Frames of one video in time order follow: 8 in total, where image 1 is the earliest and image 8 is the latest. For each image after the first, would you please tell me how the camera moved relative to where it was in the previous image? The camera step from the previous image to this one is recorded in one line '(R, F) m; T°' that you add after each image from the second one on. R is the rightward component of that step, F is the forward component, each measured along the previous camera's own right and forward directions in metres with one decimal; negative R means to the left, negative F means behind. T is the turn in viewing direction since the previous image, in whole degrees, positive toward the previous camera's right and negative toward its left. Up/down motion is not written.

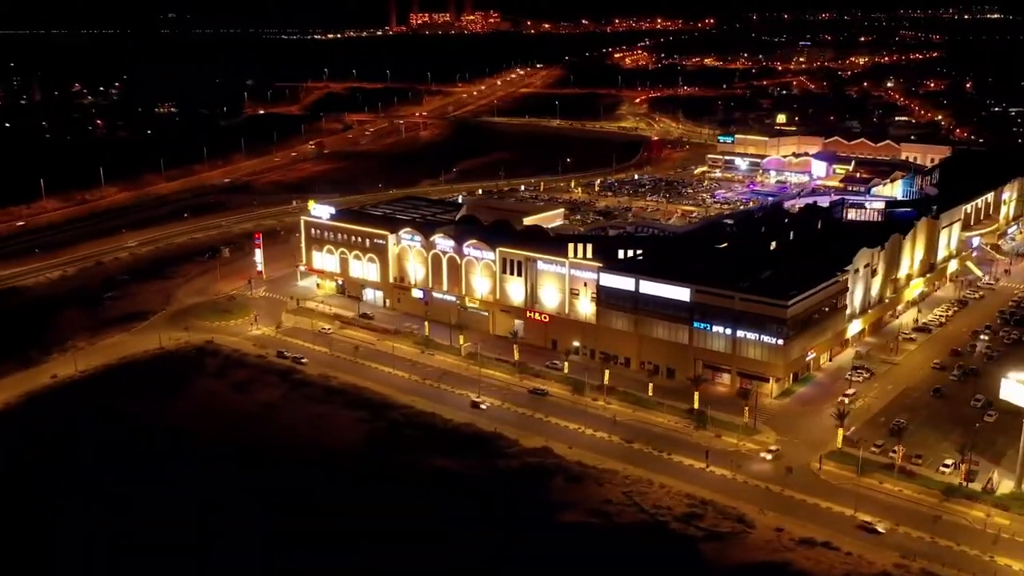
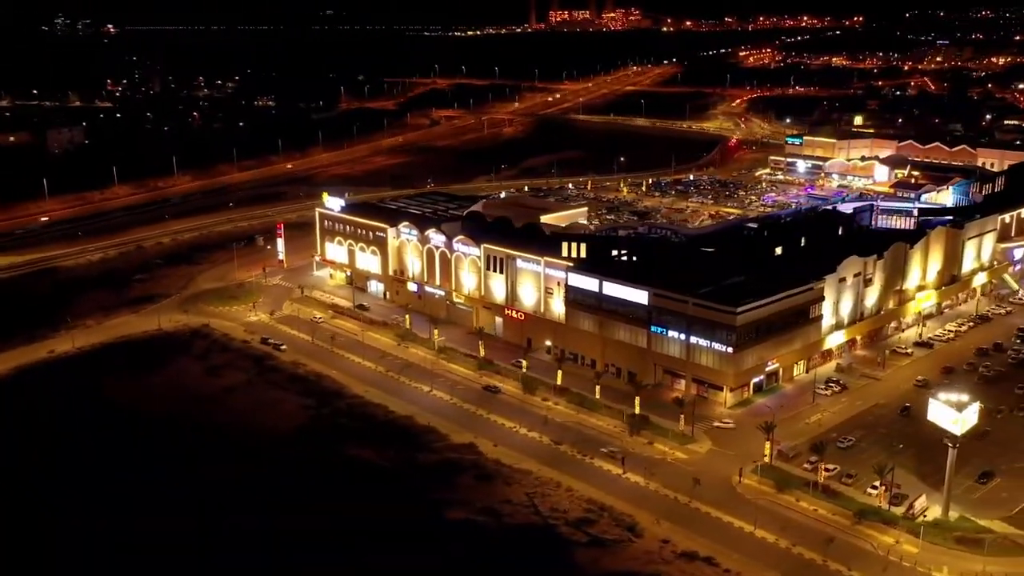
(+7.3, +0.5) m; -8°
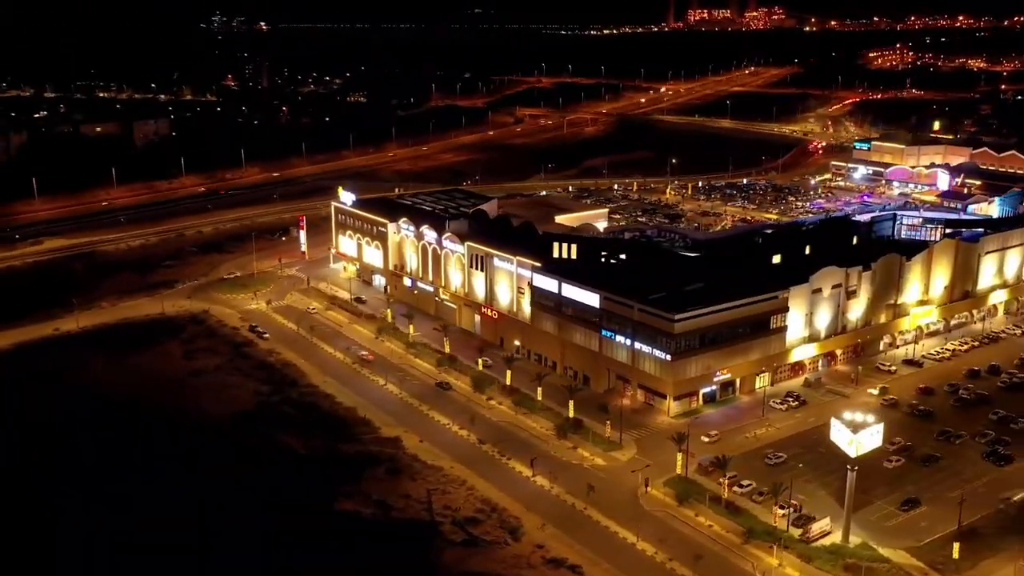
(+7.3, +0.4) m; -8°
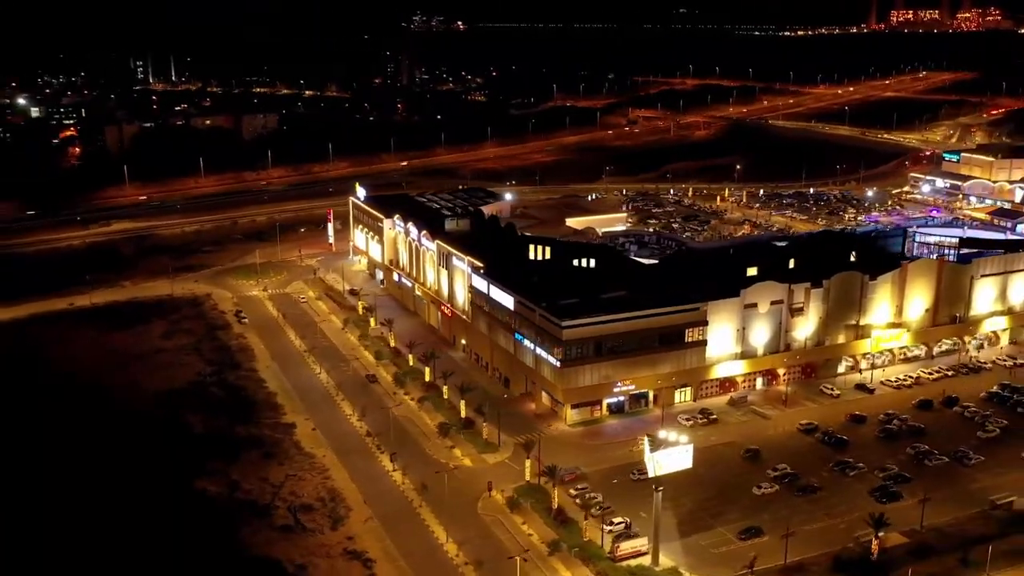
(+10.7, +0.7) m; -11°
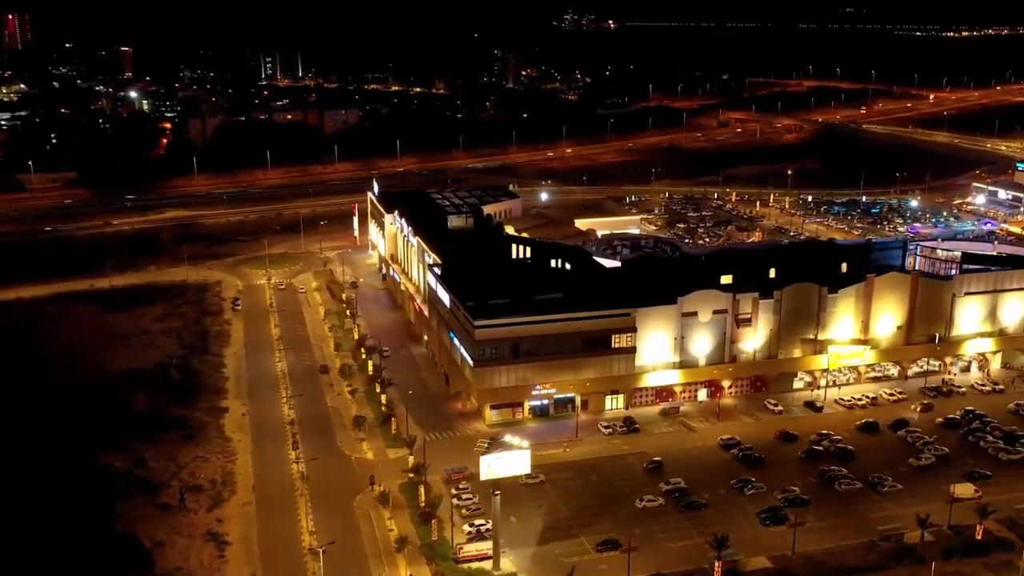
(+8.2, +0.6) m; -8°
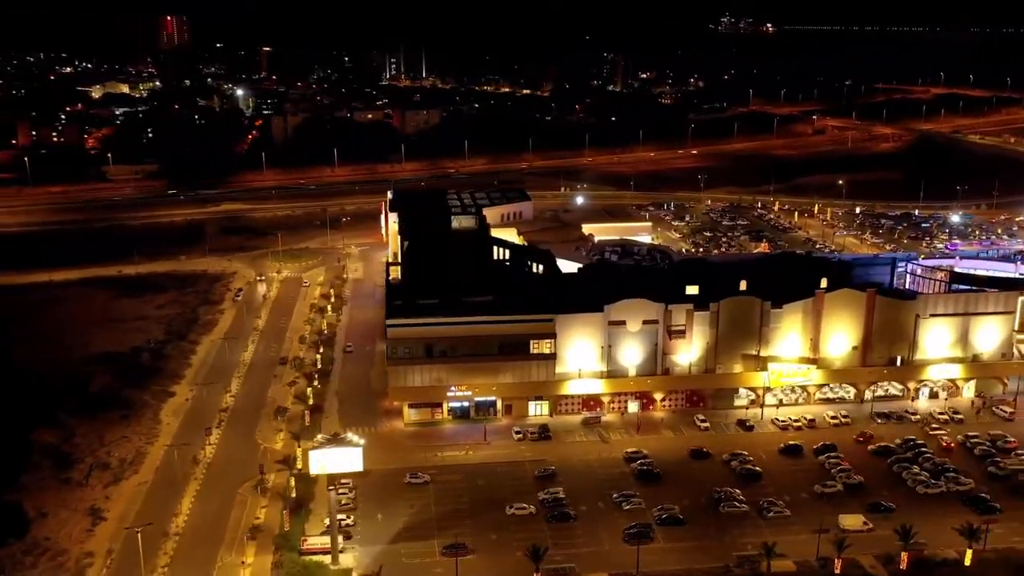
(+8.4, +0.6) m; -9°
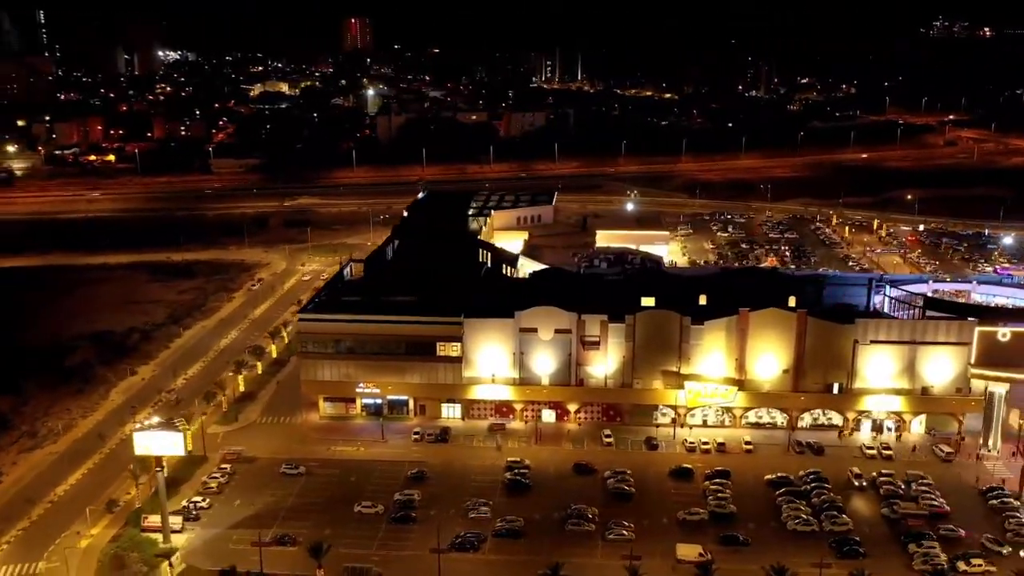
(+10.2, +1.1) m; -11°
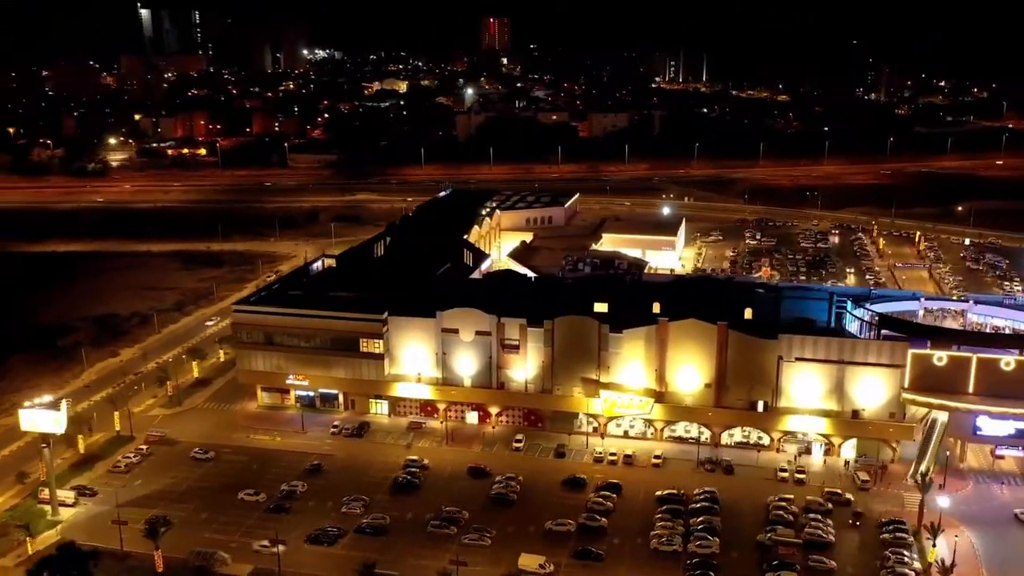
(+8.4, +0.8) m; -9°
